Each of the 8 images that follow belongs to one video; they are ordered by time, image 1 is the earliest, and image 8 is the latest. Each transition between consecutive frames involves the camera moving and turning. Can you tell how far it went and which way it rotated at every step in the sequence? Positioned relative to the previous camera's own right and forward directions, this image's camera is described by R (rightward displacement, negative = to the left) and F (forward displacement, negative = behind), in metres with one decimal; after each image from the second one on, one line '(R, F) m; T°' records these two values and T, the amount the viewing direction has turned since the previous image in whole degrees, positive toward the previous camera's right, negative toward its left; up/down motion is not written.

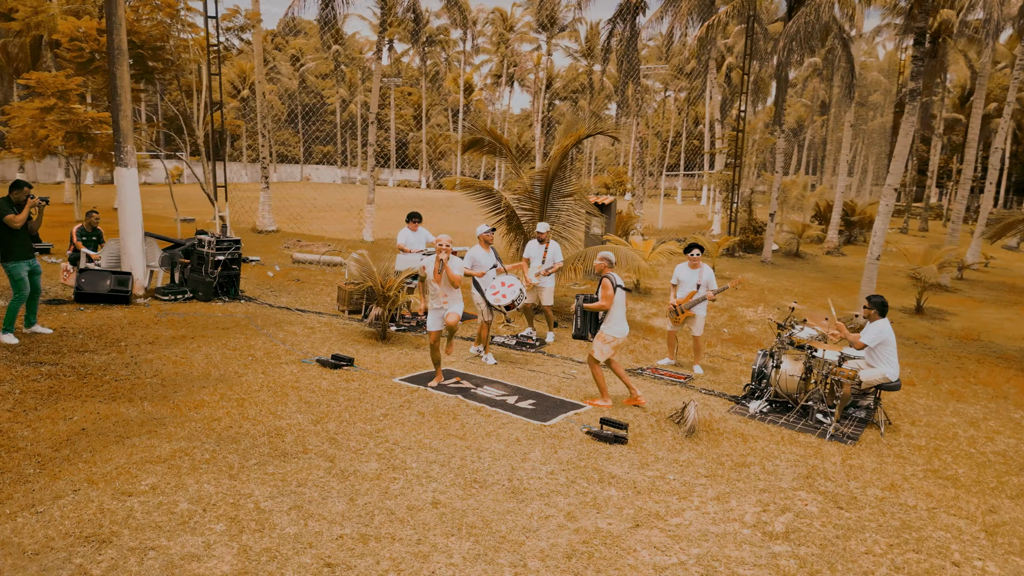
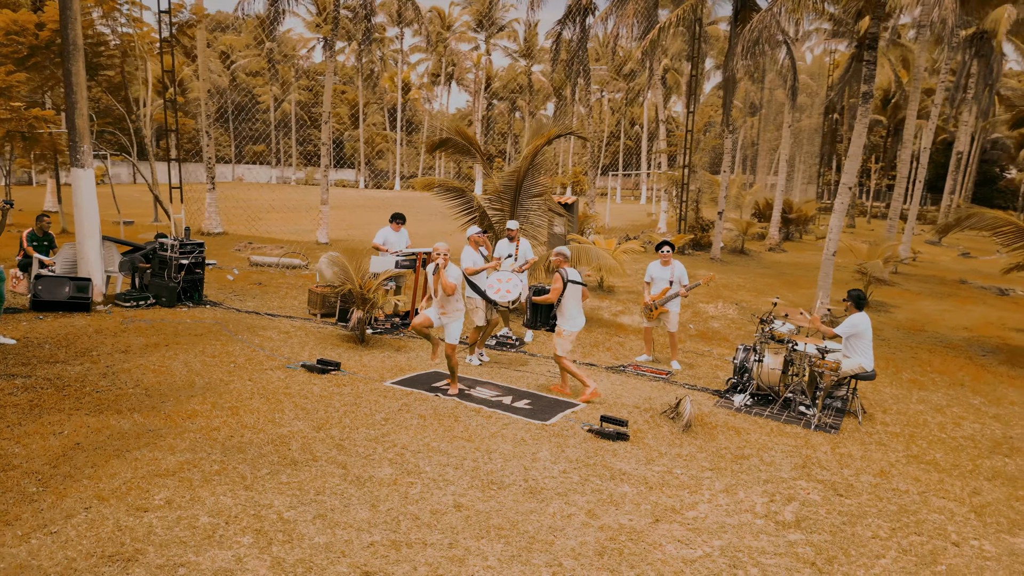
(-0.5, 0.0) m; +5°
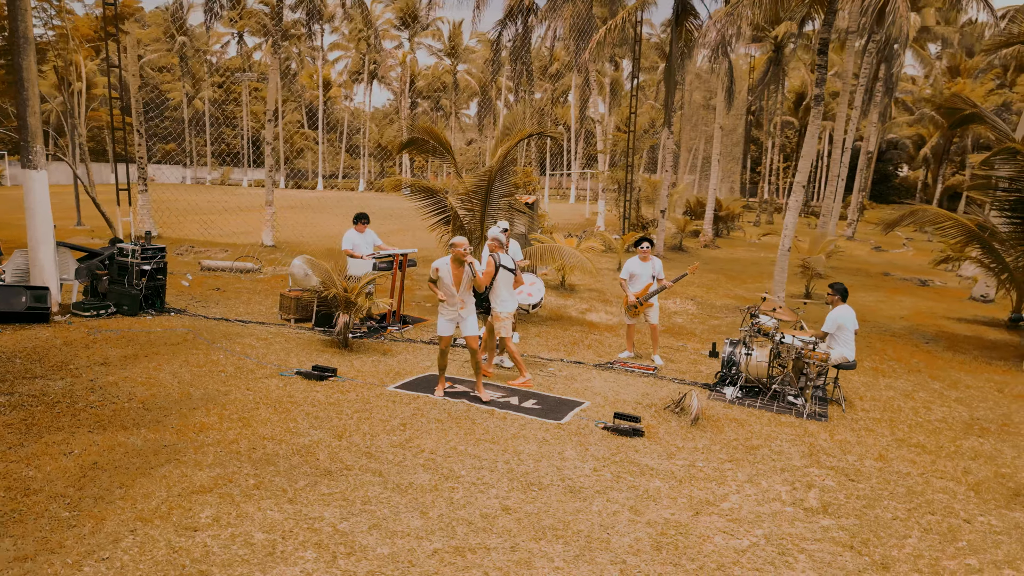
(-0.8, +0.1) m; +6°
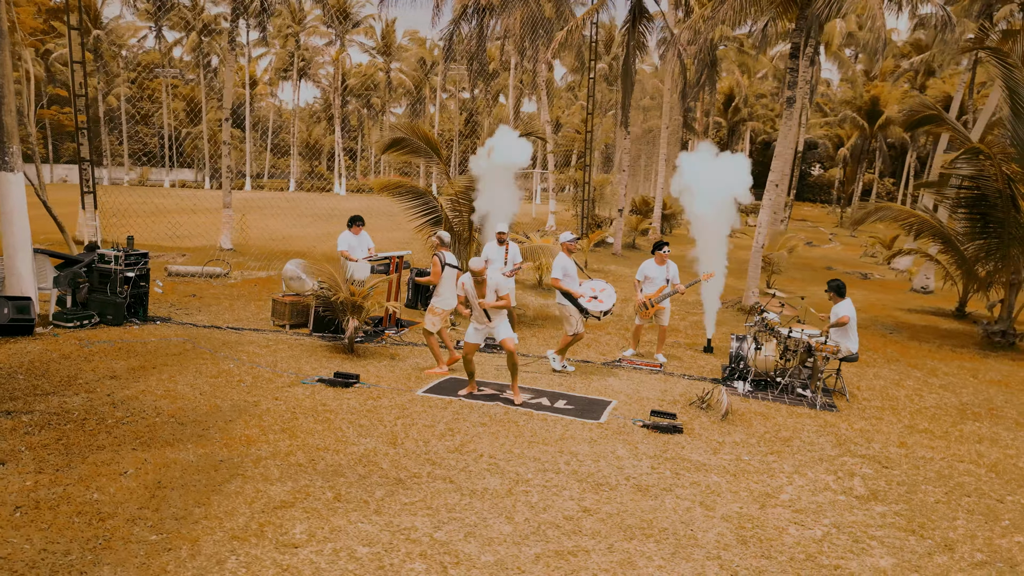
(-0.9, +0.1) m; +6°
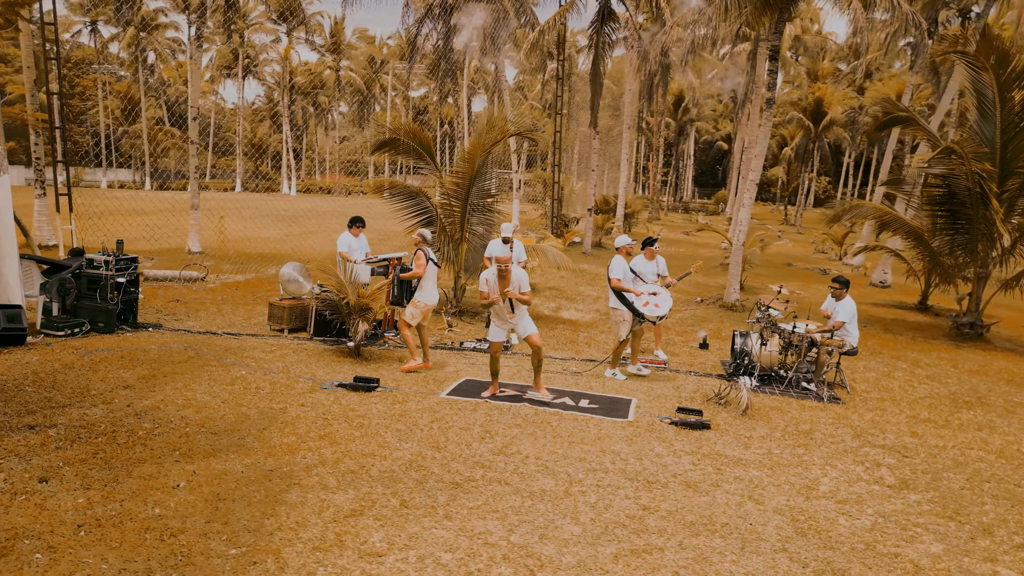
(-0.7, 0.0) m; +4°
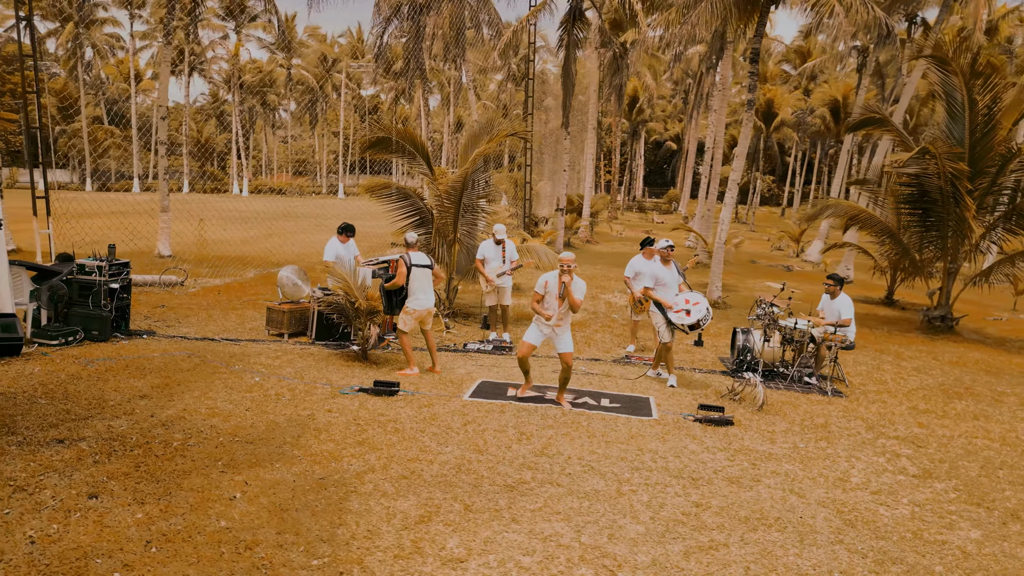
(-0.7, 0.0) m; +4°
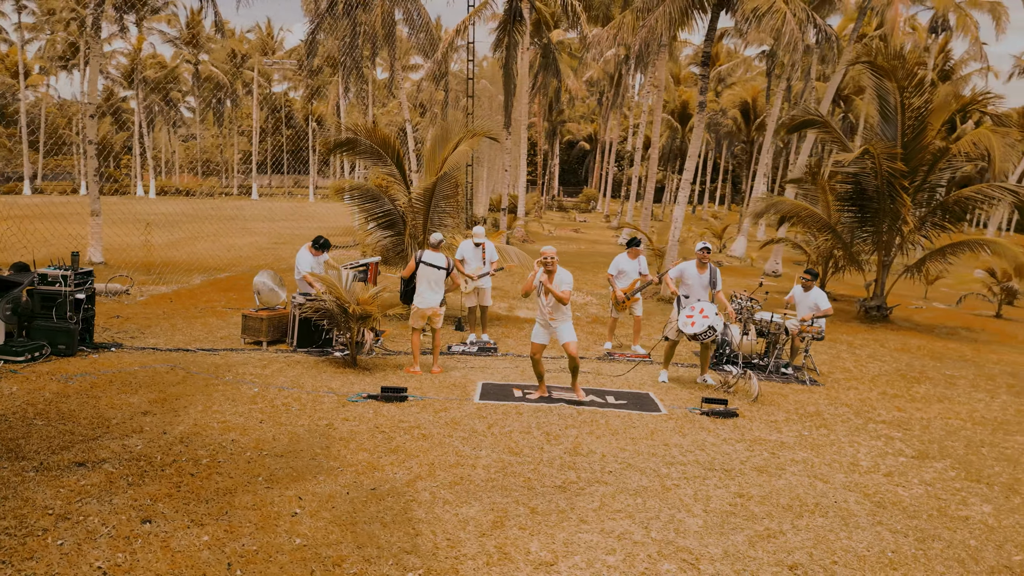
(-0.9, 0.0) m; +7°
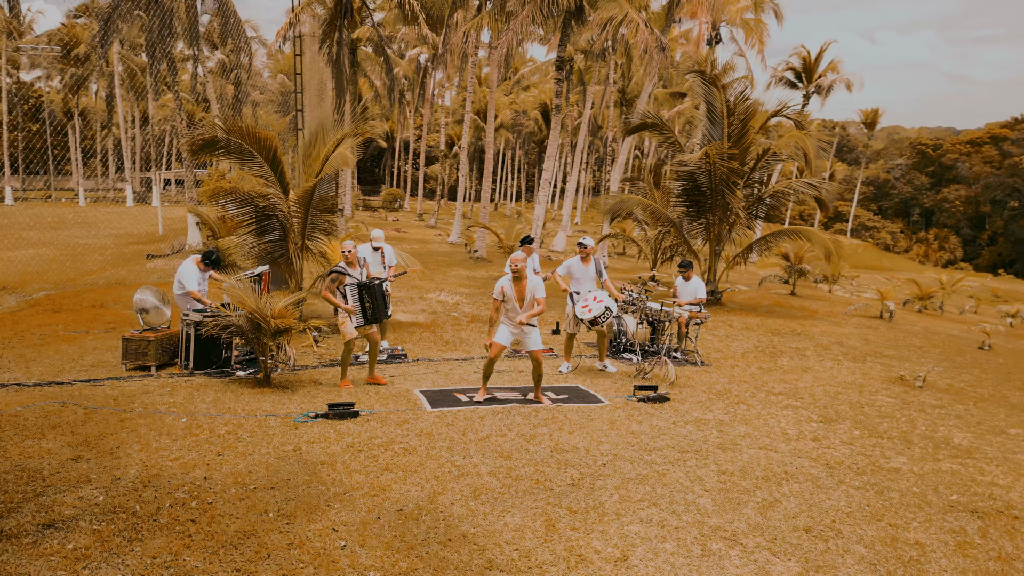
(-1.4, +0.2) m; +16°
